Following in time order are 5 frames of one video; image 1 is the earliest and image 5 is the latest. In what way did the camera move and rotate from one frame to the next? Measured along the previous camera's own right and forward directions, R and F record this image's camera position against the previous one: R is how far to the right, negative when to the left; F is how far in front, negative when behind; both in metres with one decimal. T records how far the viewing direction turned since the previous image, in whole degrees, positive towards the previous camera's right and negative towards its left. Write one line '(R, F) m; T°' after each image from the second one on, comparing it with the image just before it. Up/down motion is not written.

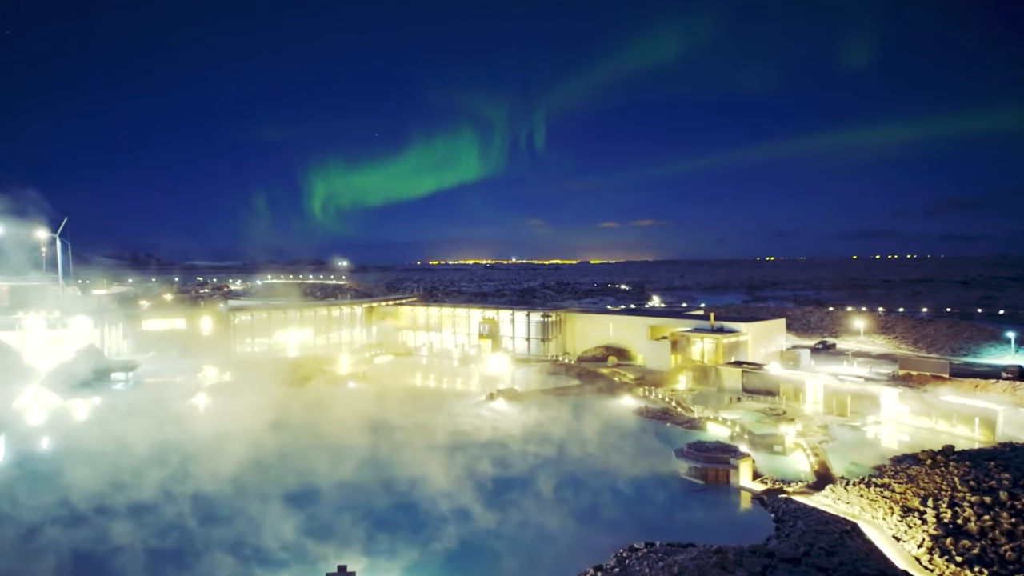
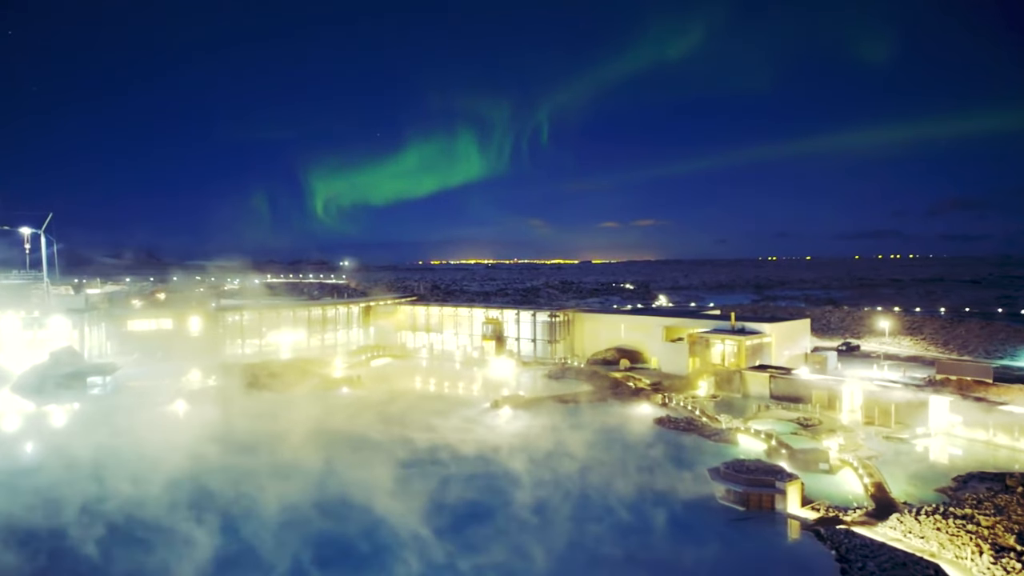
(-0.2, +1.8) m; 0°
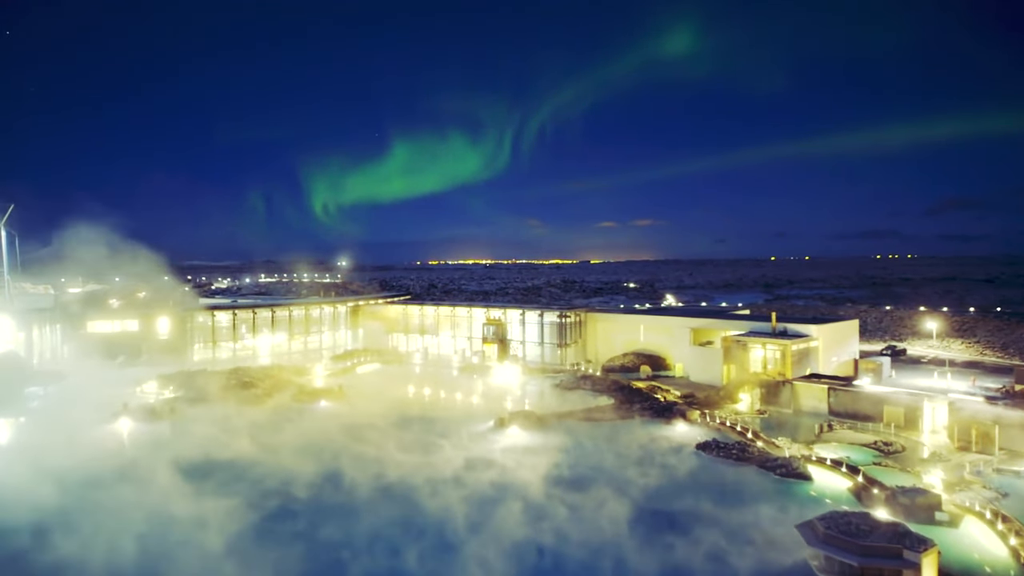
(-0.3, +3.3) m; 0°
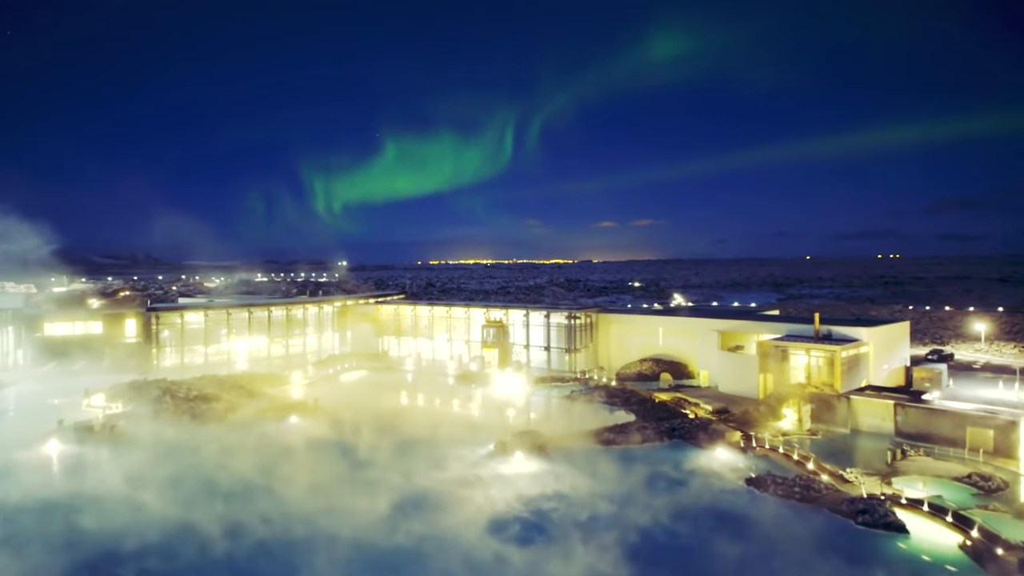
(-0.1, +2.8) m; 0°
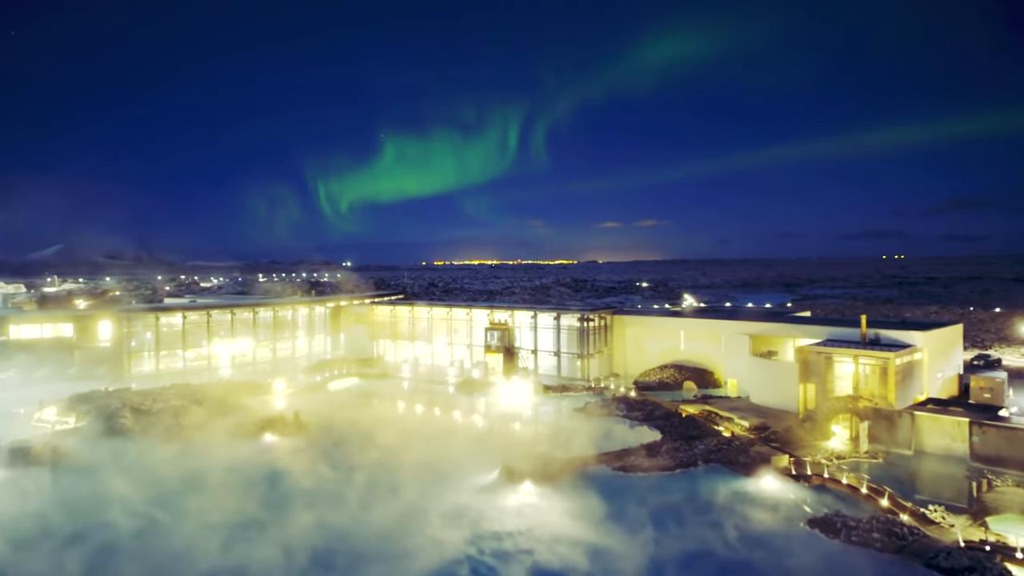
(-0.1, +2.1) m; 0°
